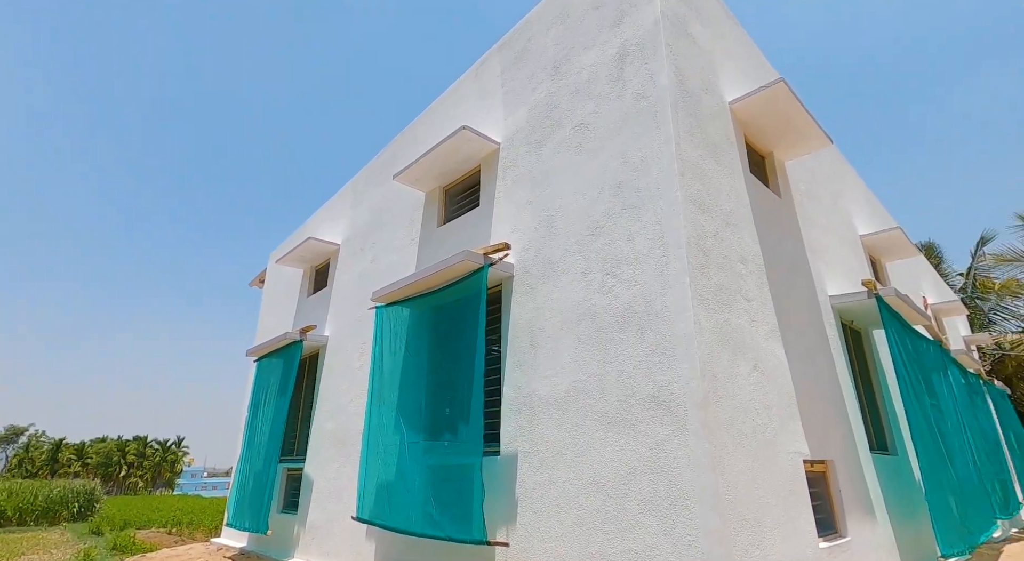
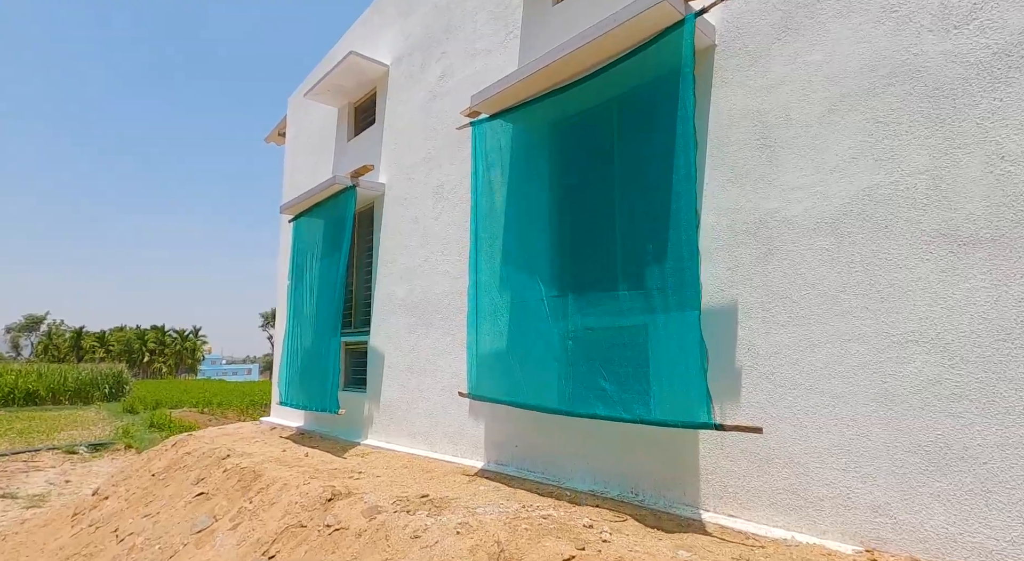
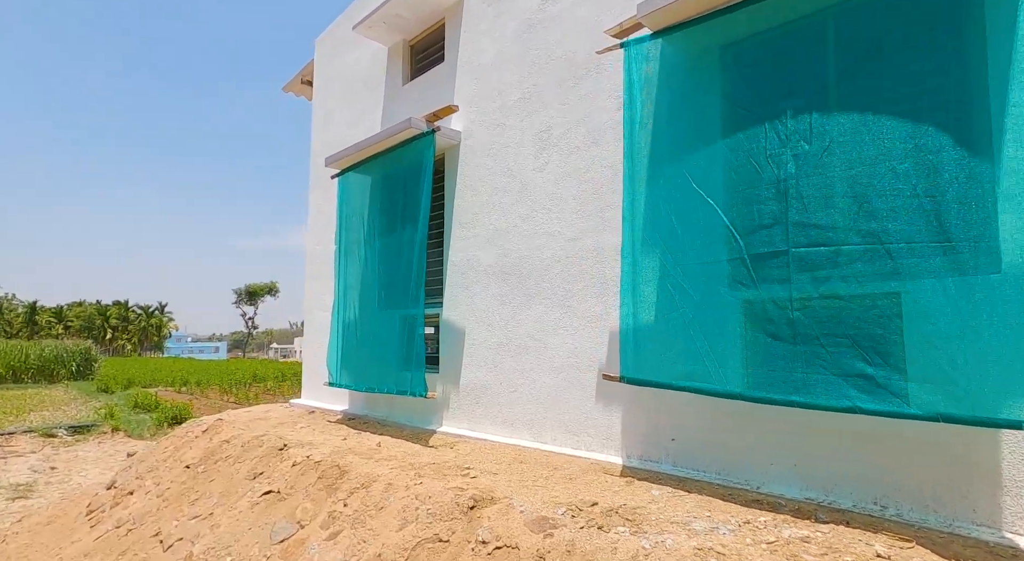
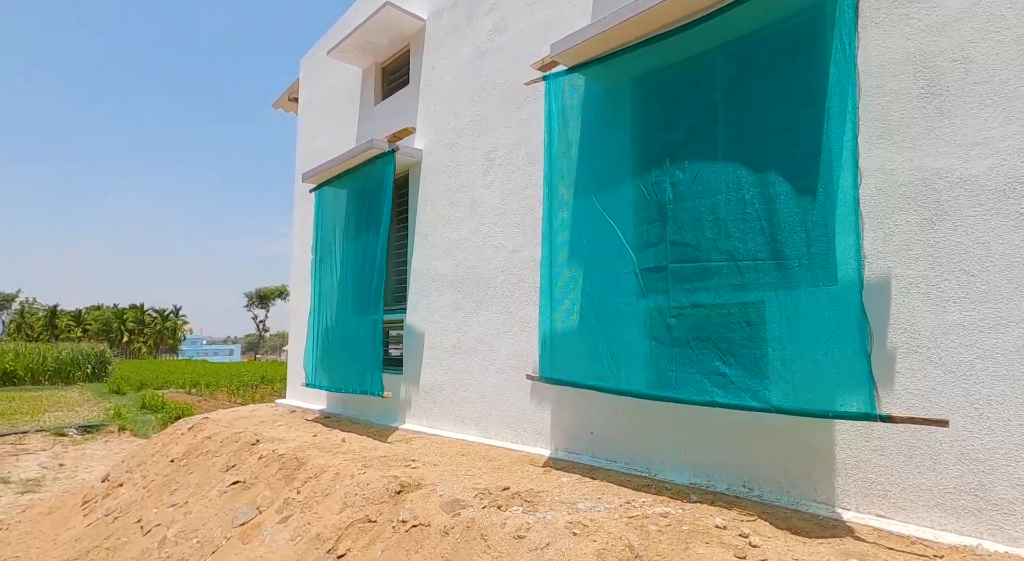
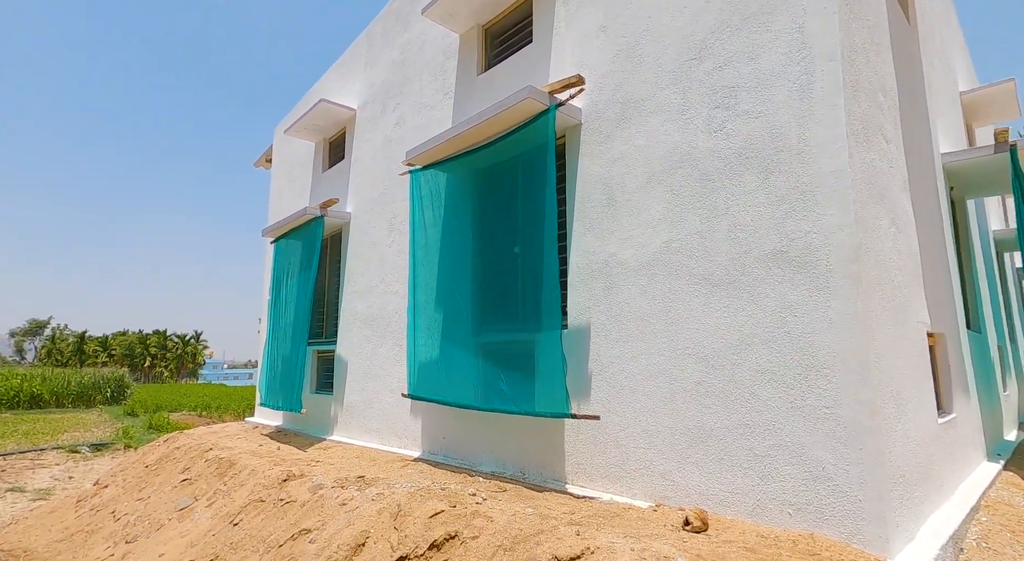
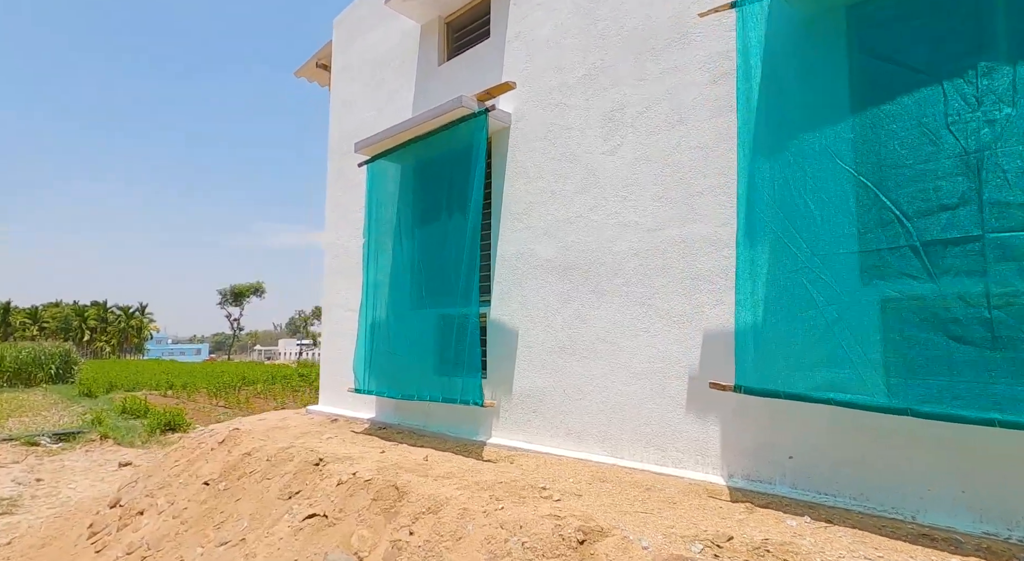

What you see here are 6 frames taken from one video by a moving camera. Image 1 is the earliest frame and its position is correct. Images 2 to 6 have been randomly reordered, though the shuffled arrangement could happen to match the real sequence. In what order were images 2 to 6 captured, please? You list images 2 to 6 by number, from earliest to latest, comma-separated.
5, 2, 4, 3, 6
